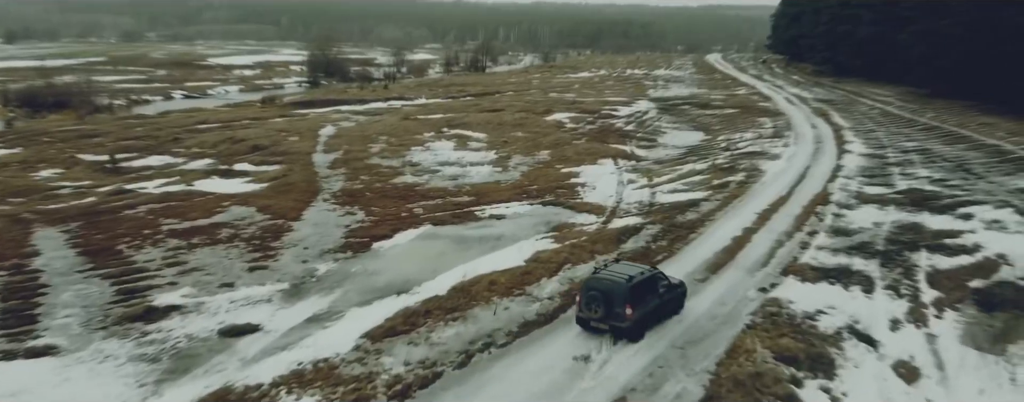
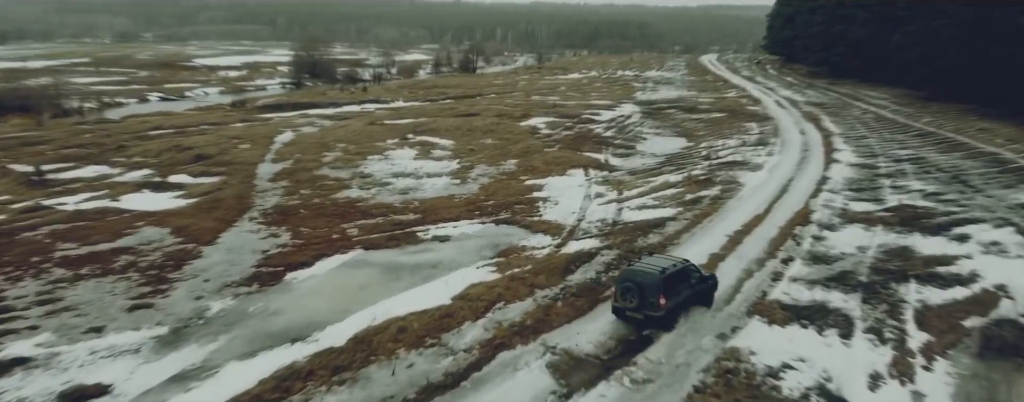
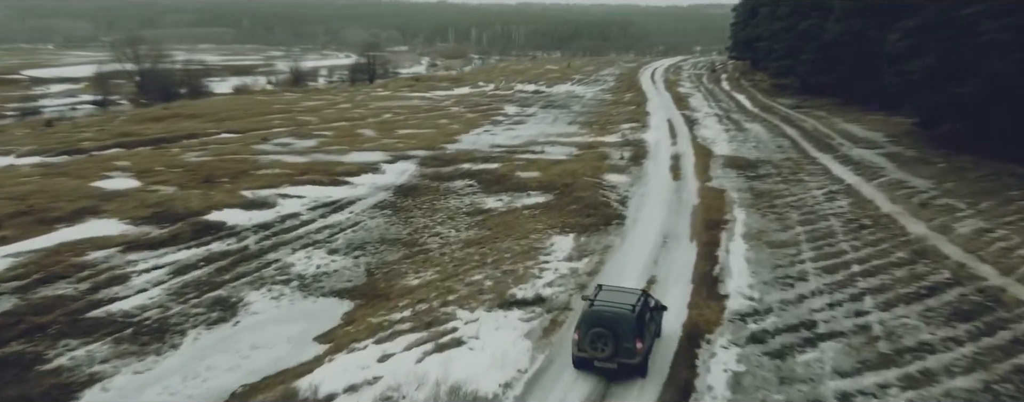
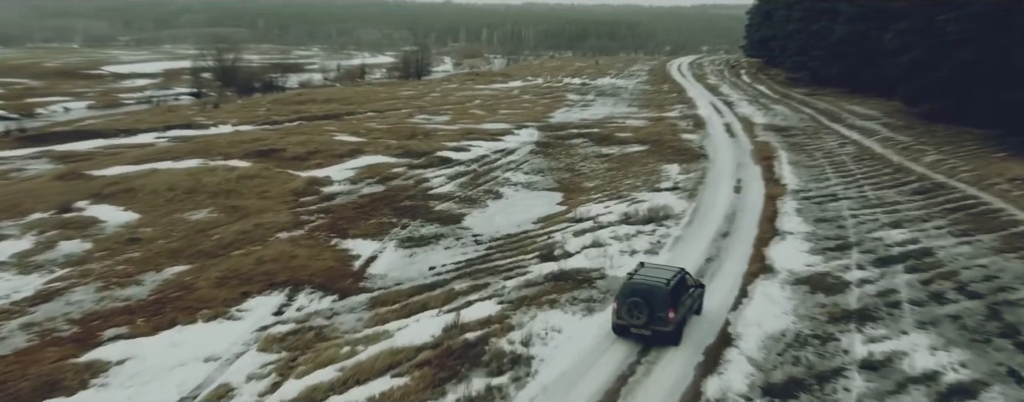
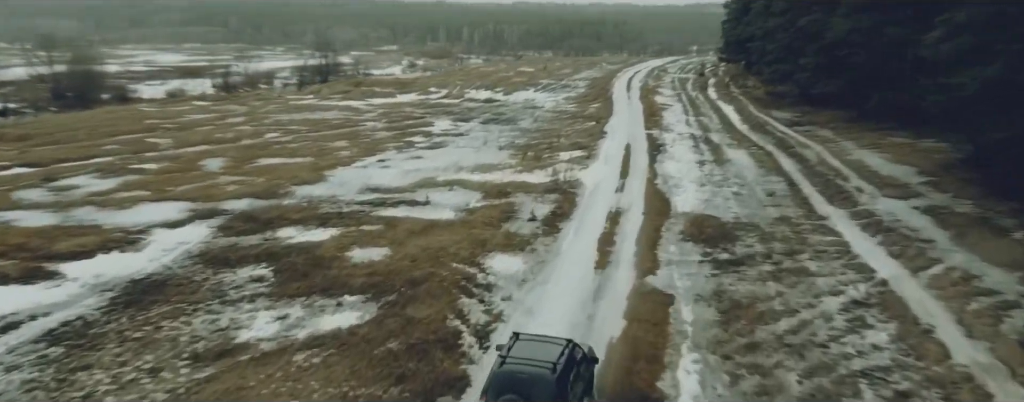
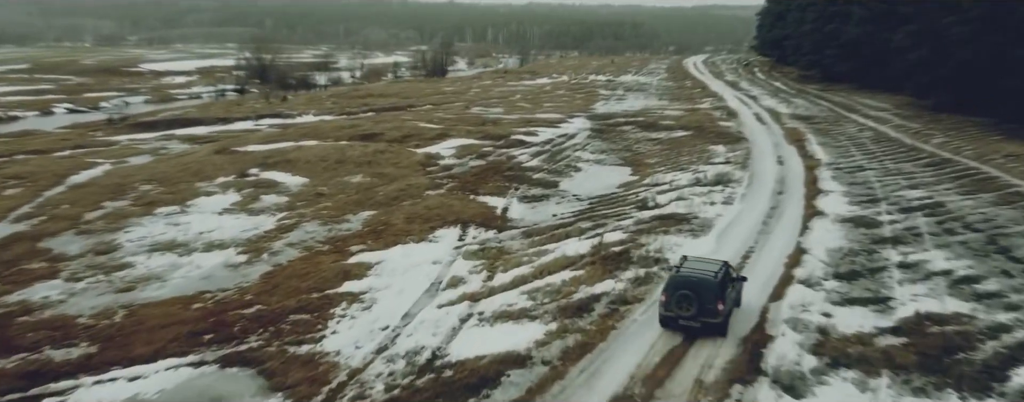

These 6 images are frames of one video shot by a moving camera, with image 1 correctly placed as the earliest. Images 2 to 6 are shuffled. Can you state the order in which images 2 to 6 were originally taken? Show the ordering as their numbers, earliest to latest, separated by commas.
2, 6, 4, 3, 5
